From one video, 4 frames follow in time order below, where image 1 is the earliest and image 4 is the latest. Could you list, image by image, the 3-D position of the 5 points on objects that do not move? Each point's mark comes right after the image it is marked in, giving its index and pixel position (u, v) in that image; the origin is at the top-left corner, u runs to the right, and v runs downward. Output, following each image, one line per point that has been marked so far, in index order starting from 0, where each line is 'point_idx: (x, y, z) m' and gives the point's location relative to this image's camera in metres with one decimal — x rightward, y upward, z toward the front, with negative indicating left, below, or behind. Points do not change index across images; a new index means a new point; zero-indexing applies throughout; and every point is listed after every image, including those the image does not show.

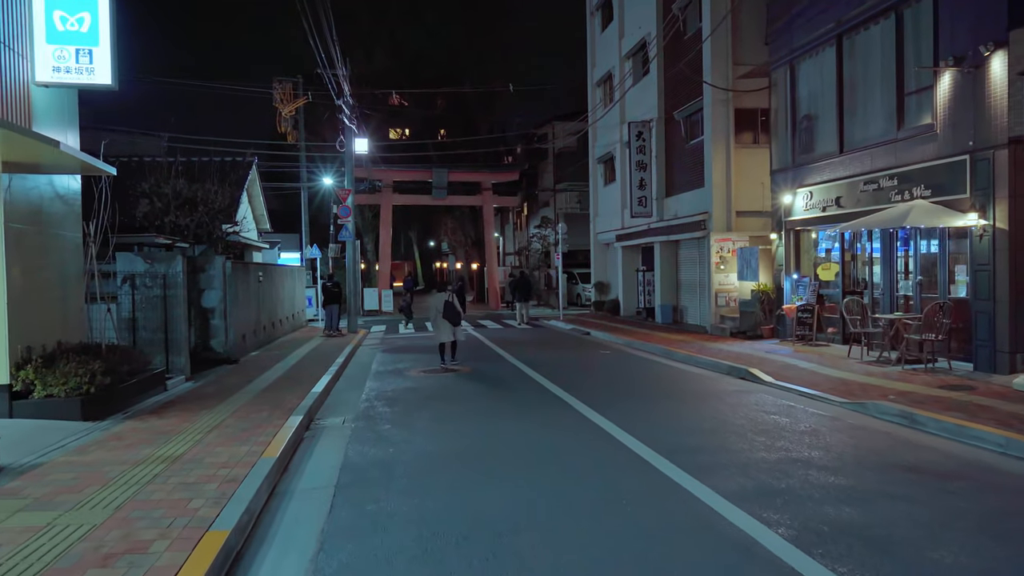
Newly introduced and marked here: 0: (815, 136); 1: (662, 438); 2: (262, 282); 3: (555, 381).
0: (+5.5, +2.8, +14.6) m
1: (+1.4, -1.4, +7.5) m
2: (-5.5, +0.1, +17.5) m
3: (+0.6, -1.4, +11.5) m
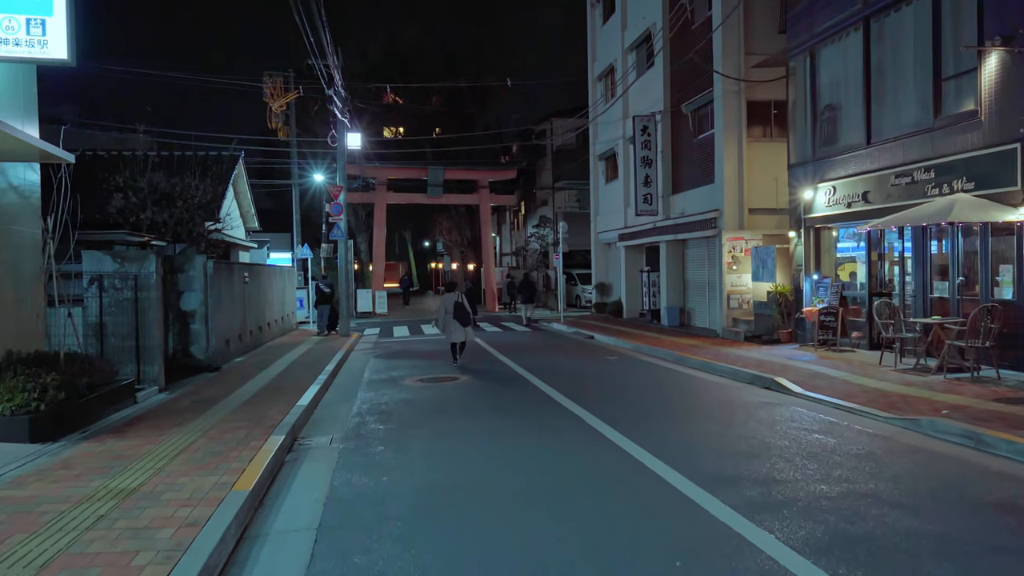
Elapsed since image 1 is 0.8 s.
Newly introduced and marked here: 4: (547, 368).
0: (+5.6, +2.7, +13.6) m
1: (+1.5, -1.4, +6.5) m
2: (-5.5, +0.1, +16.5) m
3: (+0.7, -1.4, +10.6) m
4: (+0.6, -1.3, +13.3) m
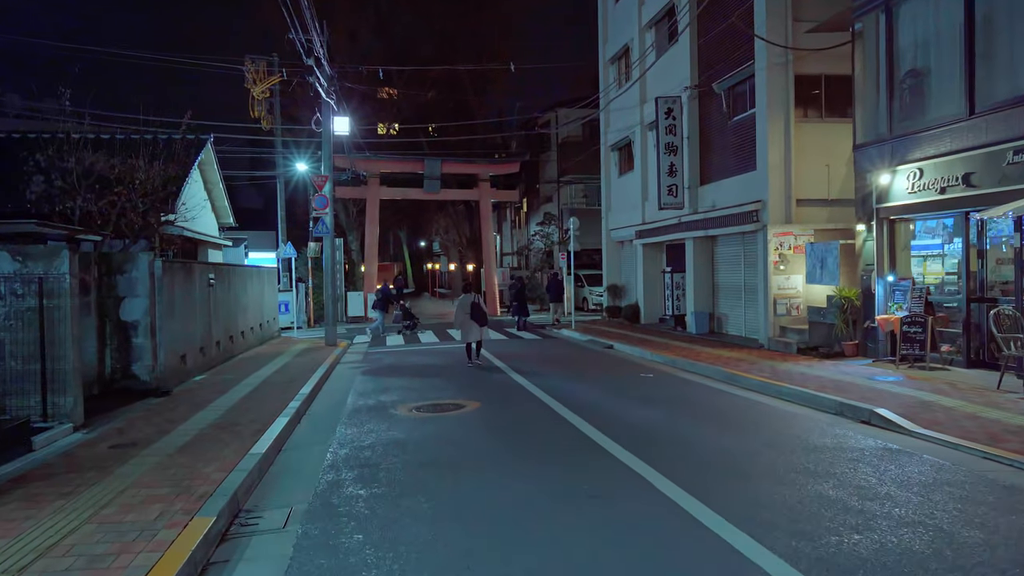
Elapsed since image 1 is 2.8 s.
0: (+5.8, +2.7, +11.2) m
1: (+1.8, -1.5, +4.1) m
2: (-5.3, 0.0, +14.0) m
3: (+0.9, -1.4, +8.1) m
4: (+0.8, -1.4, +10.9) m
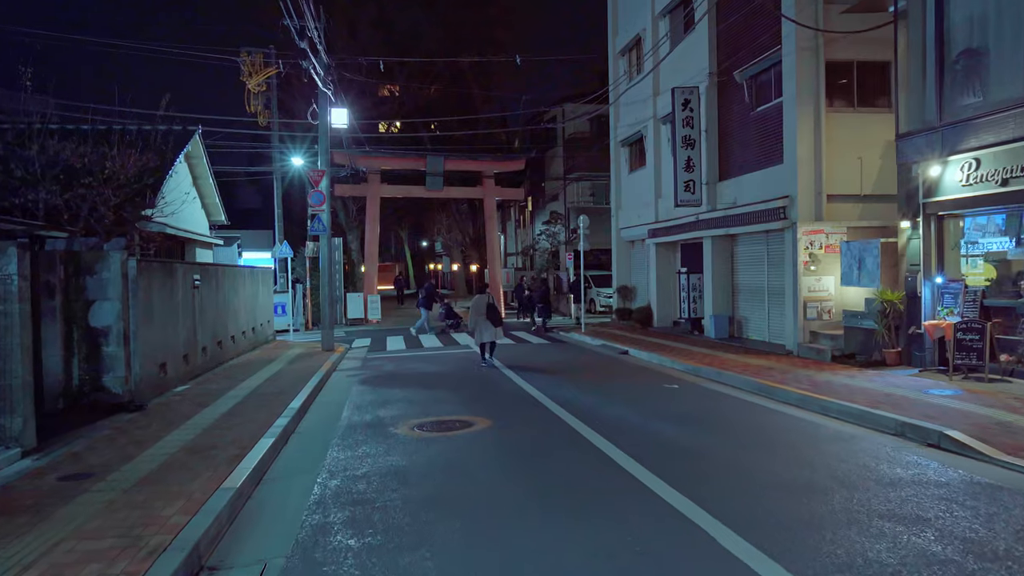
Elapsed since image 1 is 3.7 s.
0: (+6.0, +2.6, +10.1) m
1: (+1.9, -1.5, +3.0) m
2: (-5.1, 0.0, +13.0) m
3: (+1.1, -1.5, +7.1) m
4: (+1.0, -1.4, +9.8) m
